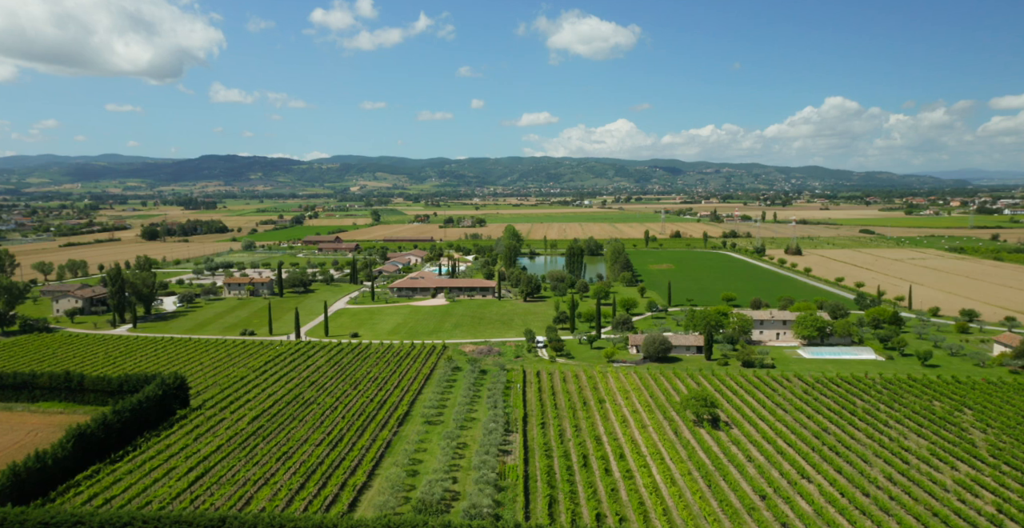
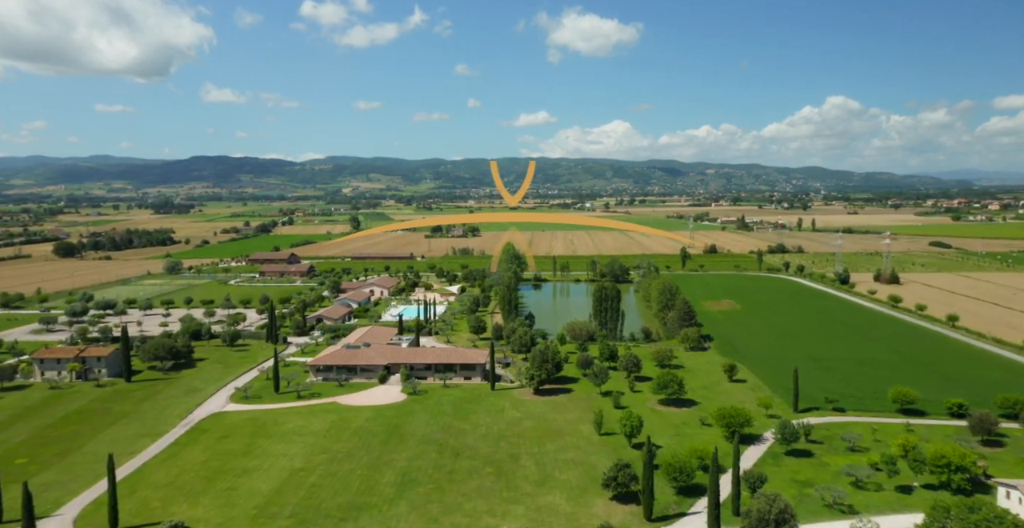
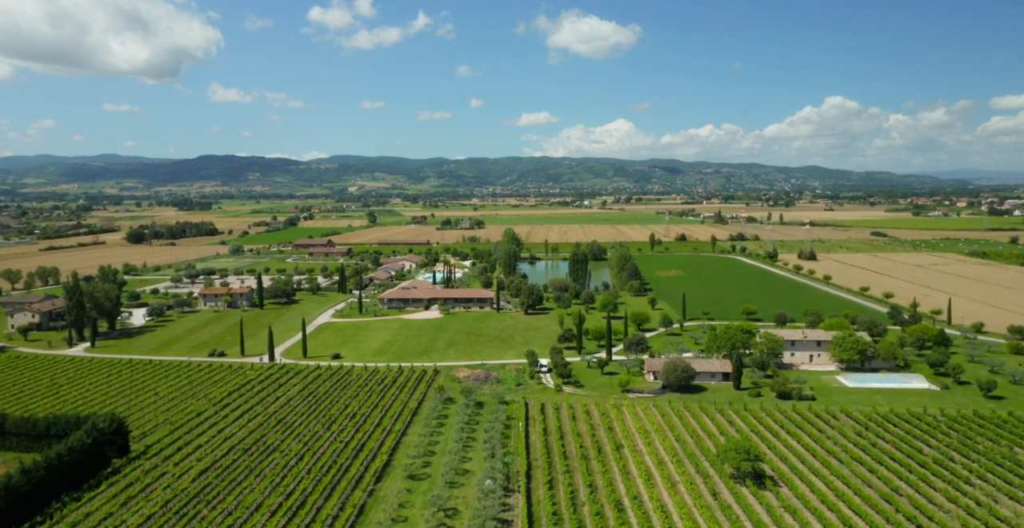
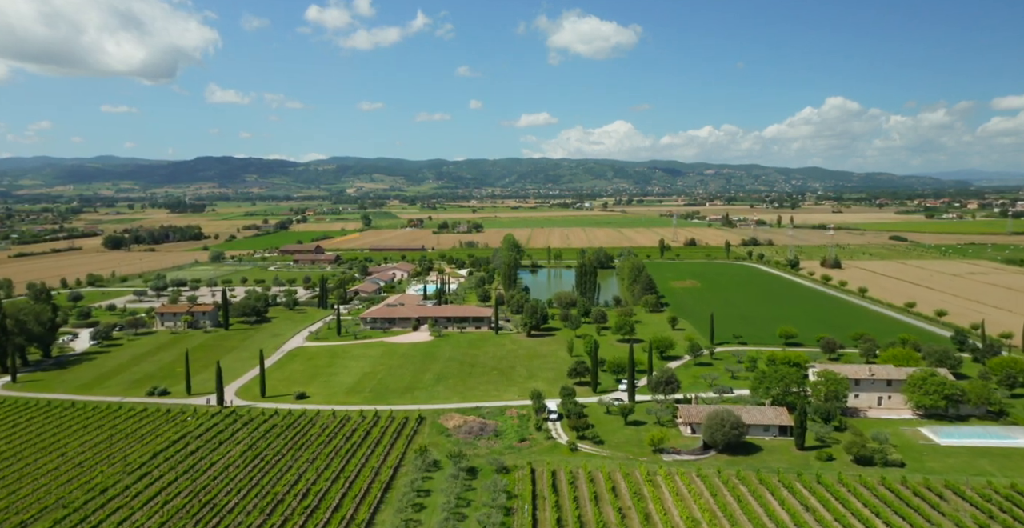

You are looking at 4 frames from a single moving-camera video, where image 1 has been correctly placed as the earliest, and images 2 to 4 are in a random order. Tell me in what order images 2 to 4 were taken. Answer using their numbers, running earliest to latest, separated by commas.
3, 4, 2
